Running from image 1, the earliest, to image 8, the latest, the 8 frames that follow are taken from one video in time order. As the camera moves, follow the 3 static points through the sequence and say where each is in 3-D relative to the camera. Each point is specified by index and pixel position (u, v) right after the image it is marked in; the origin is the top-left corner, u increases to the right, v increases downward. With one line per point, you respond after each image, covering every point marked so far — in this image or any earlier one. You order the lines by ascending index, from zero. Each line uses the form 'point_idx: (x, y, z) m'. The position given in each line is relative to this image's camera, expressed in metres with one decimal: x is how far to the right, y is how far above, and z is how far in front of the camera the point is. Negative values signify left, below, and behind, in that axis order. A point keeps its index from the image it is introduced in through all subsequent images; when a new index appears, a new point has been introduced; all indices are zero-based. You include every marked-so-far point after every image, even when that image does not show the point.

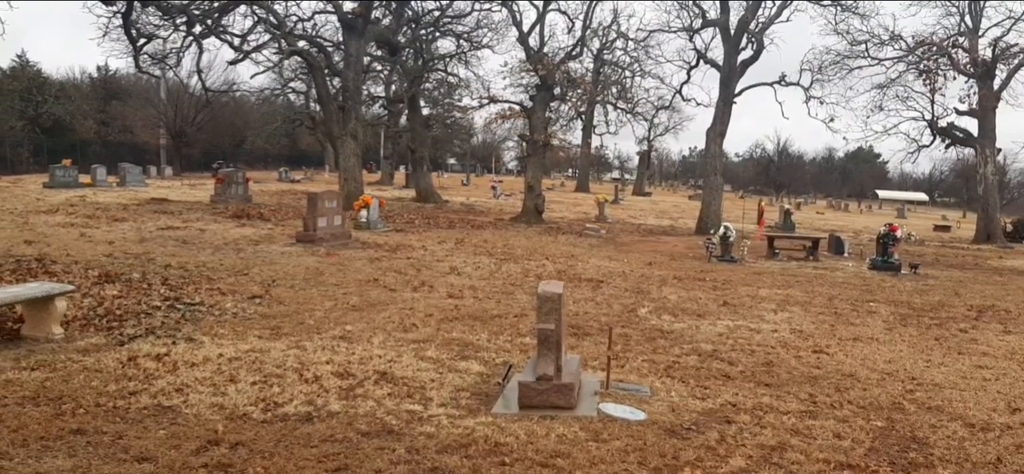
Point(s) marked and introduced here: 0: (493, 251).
0: (-0.5, -0.3, +16.7) m
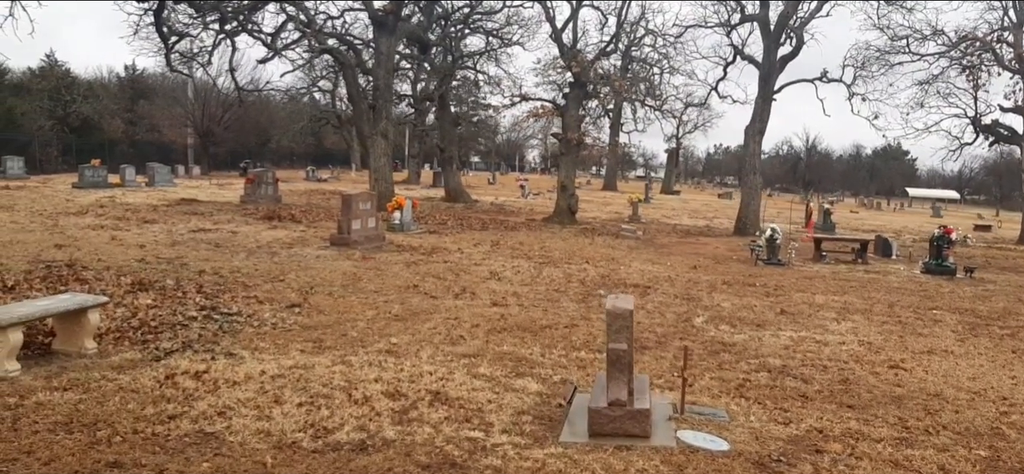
0: (+0.3, -0.4, +16.1) m
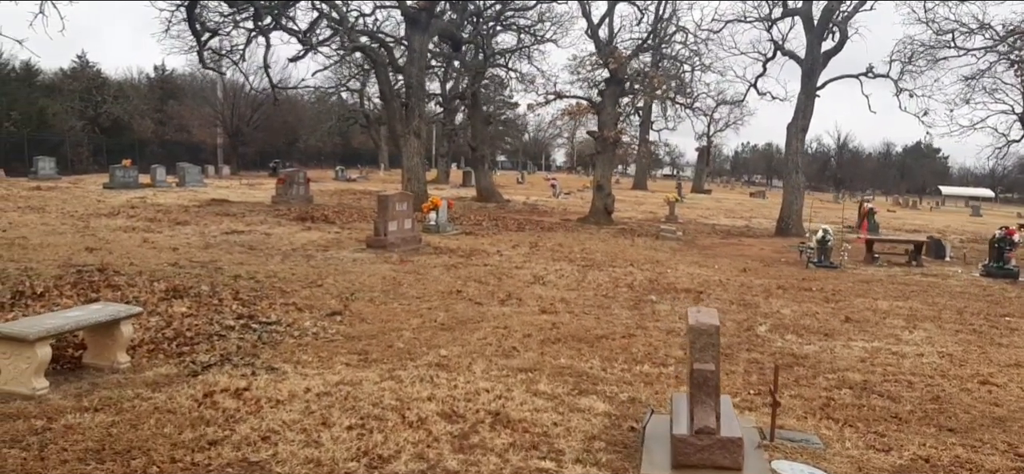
0: (+1.2, -0.4, +15.5) m
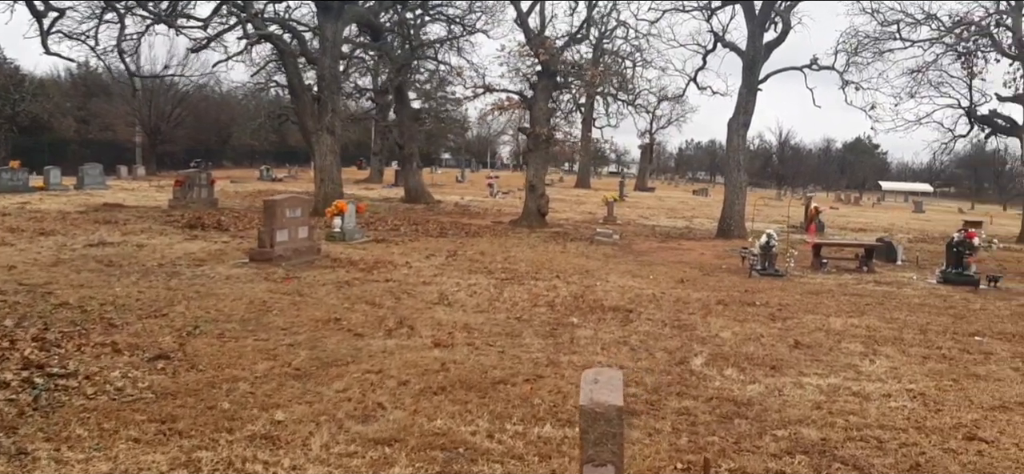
0: (-0.4, -0.6, +13.8) m
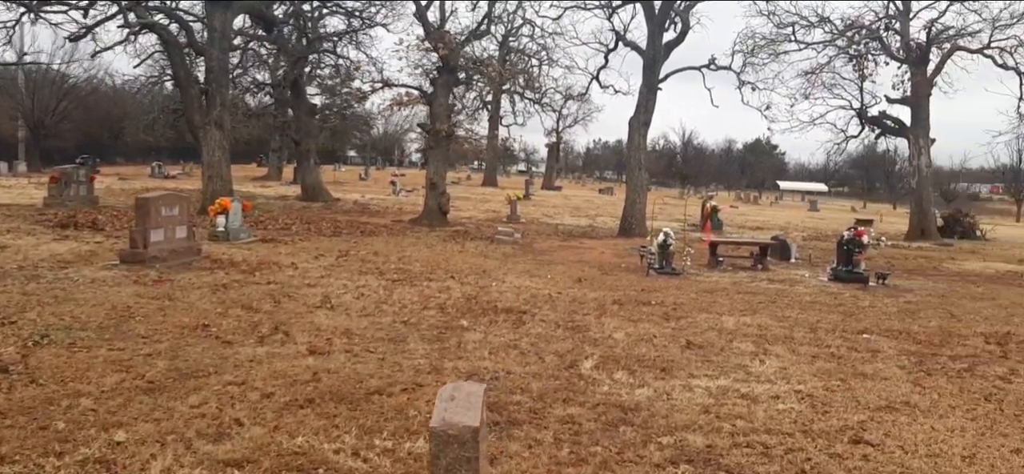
0: (-2.3, -0.5, +13.2) m
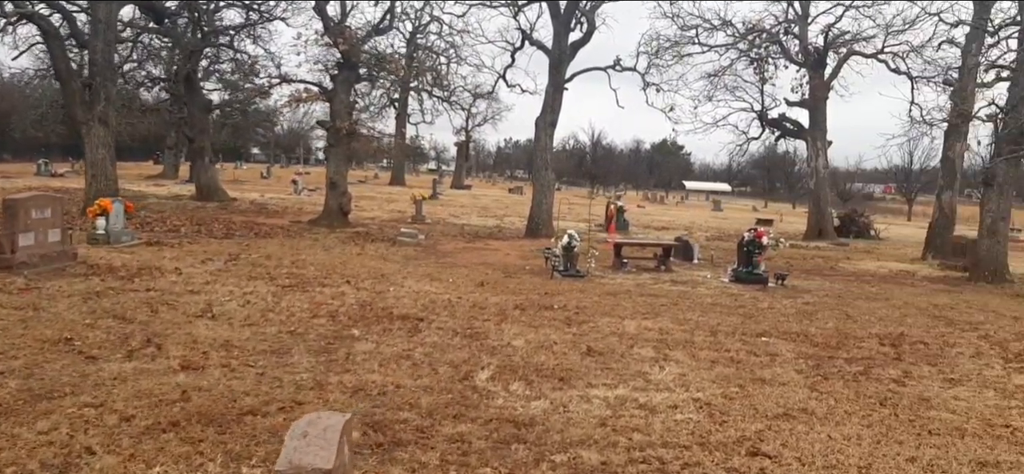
0: (-3.9, -0.6, +12.4) m
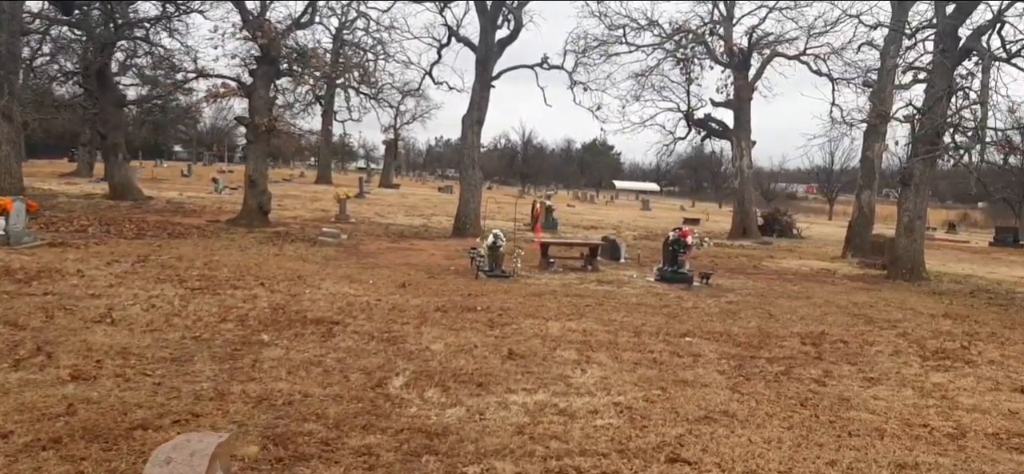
0: (-5.1, -0.6, +11.7) m
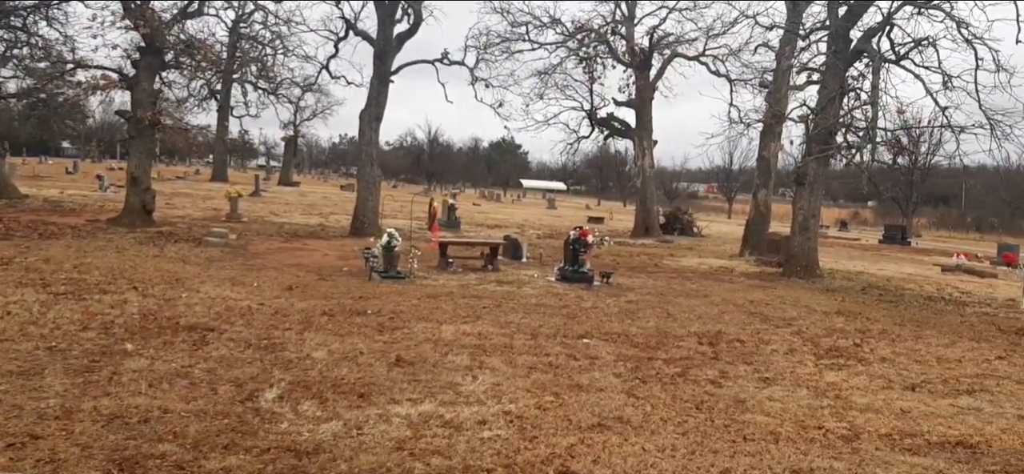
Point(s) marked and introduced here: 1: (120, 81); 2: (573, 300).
0: (-6.5, -0.6, +10.6) m
1: (-9.3, +3.8, +18.1) m
2: (+0.9, -0.9, +10.5) m
